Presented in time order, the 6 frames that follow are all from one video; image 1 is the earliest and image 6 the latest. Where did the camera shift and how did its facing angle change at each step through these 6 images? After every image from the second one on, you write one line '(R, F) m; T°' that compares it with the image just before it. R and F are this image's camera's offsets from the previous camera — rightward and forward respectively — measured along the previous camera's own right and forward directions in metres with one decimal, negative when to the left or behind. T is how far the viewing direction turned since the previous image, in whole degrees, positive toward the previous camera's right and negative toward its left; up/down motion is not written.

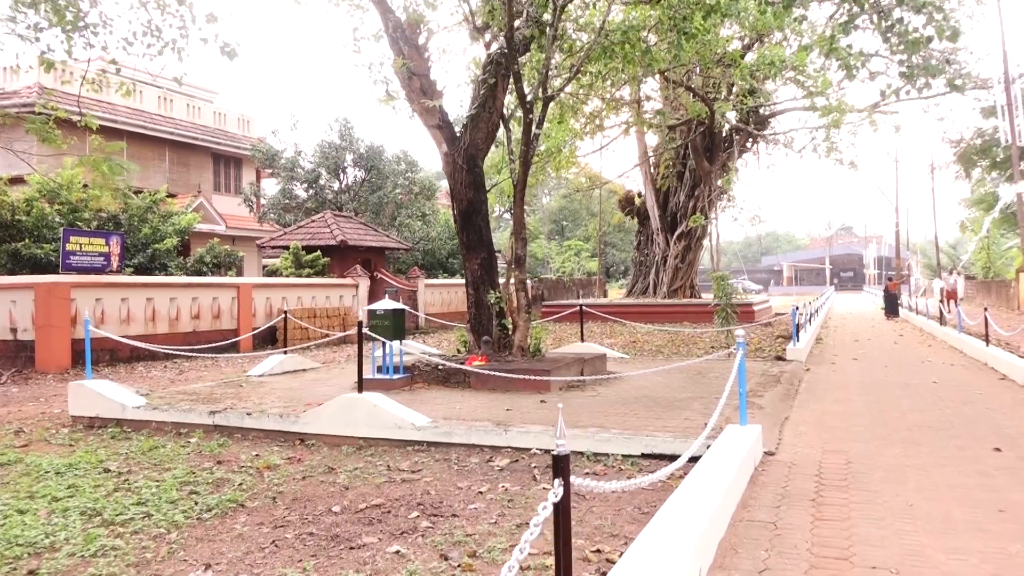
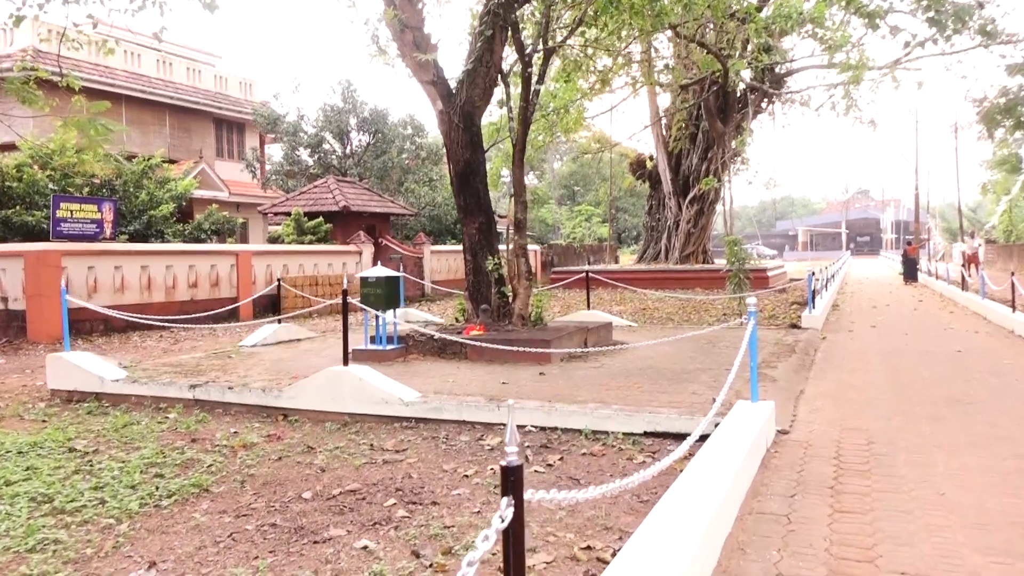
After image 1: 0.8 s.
(+0.1, +0.5) m; -1°
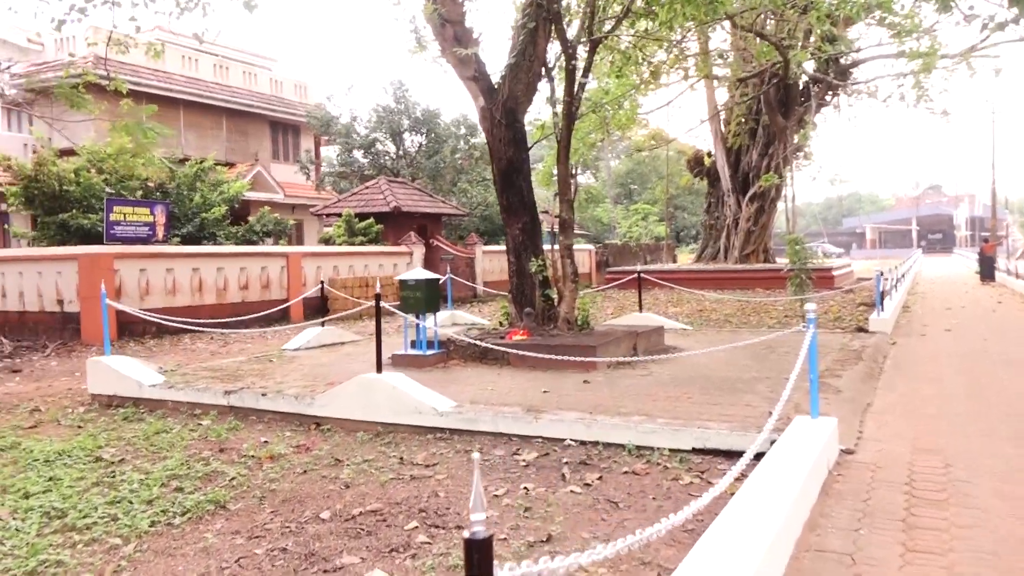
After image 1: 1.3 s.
(+0.1, +0.3) m; -4°
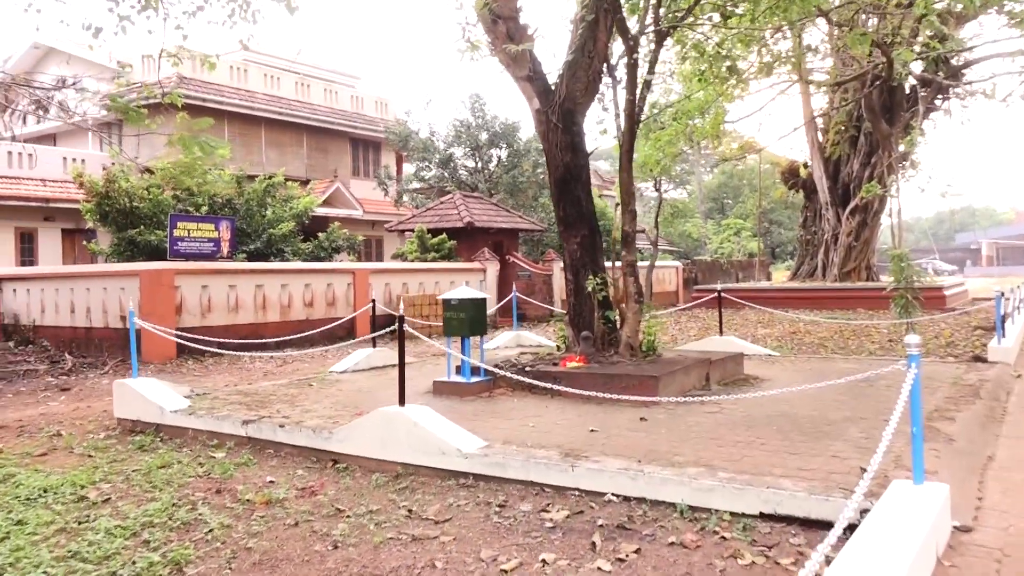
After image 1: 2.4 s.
(+0.3, +0.8) m; -7°
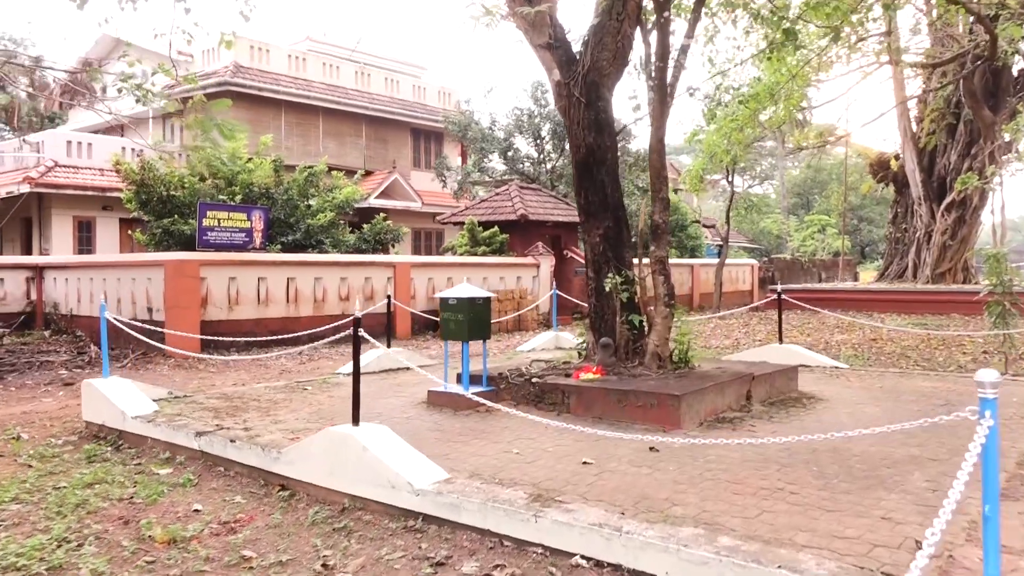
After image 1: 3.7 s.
(+0.6, +1.0) m; -6°
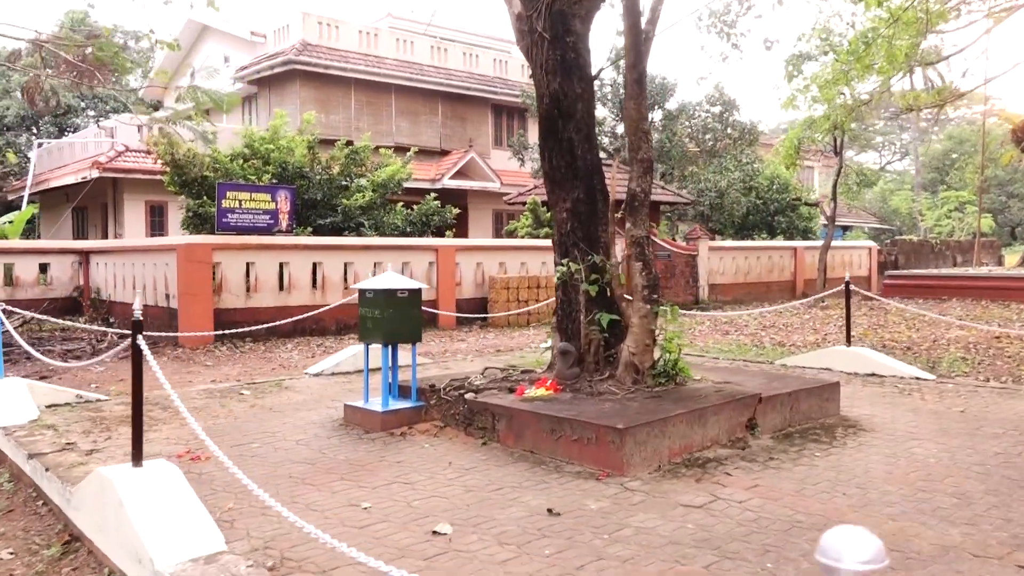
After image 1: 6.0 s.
(+1.2, +1.5) m; -9°
